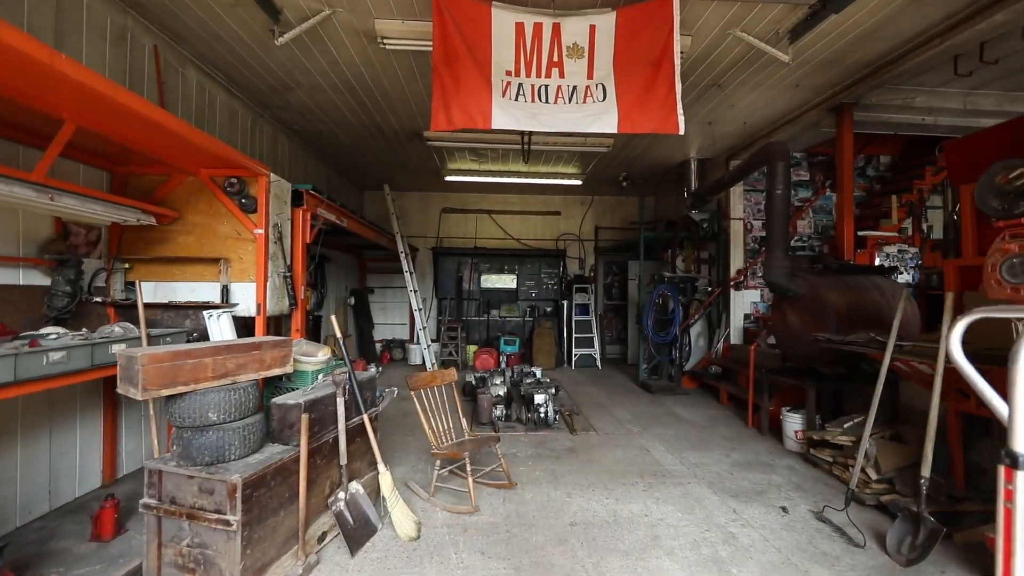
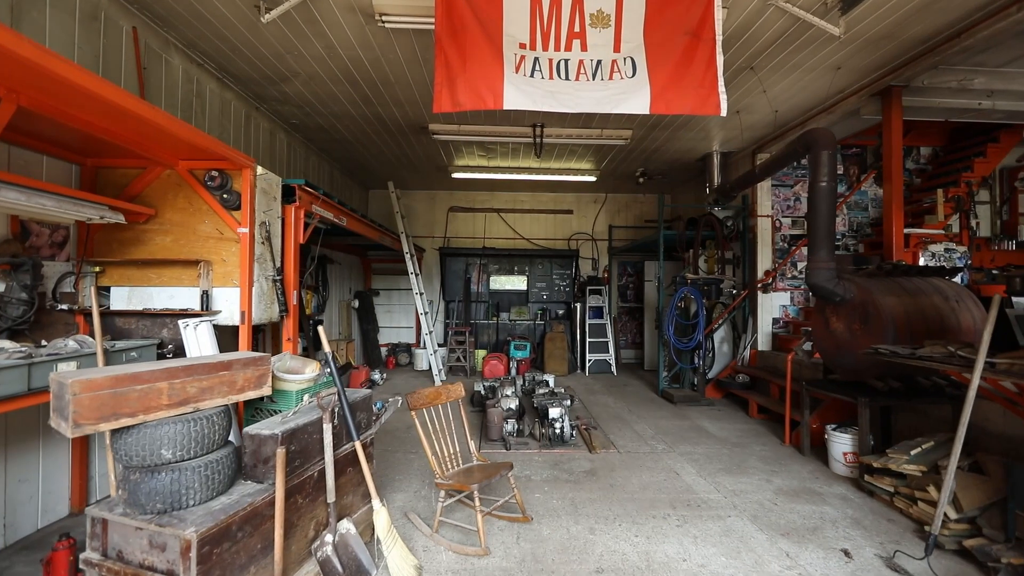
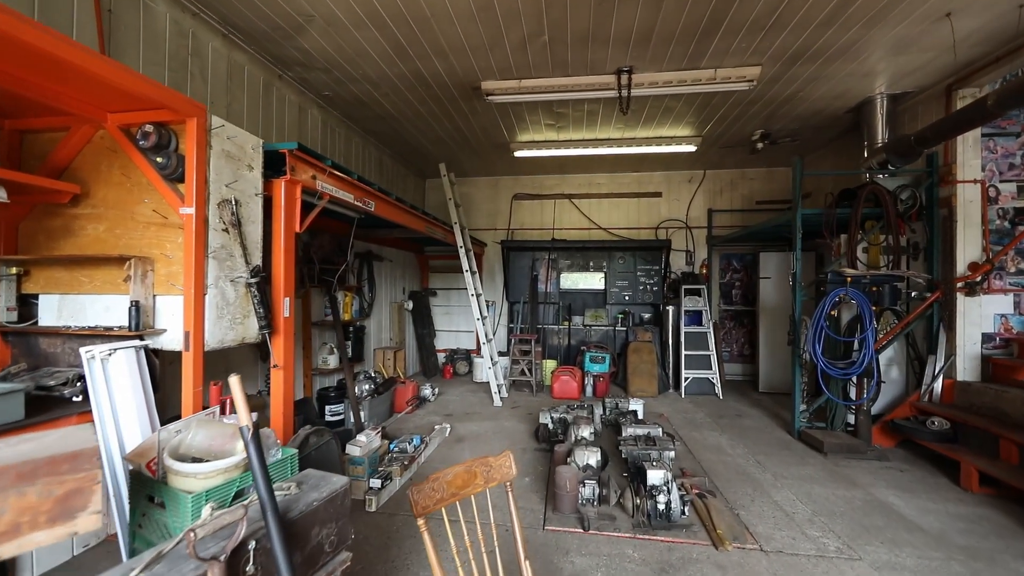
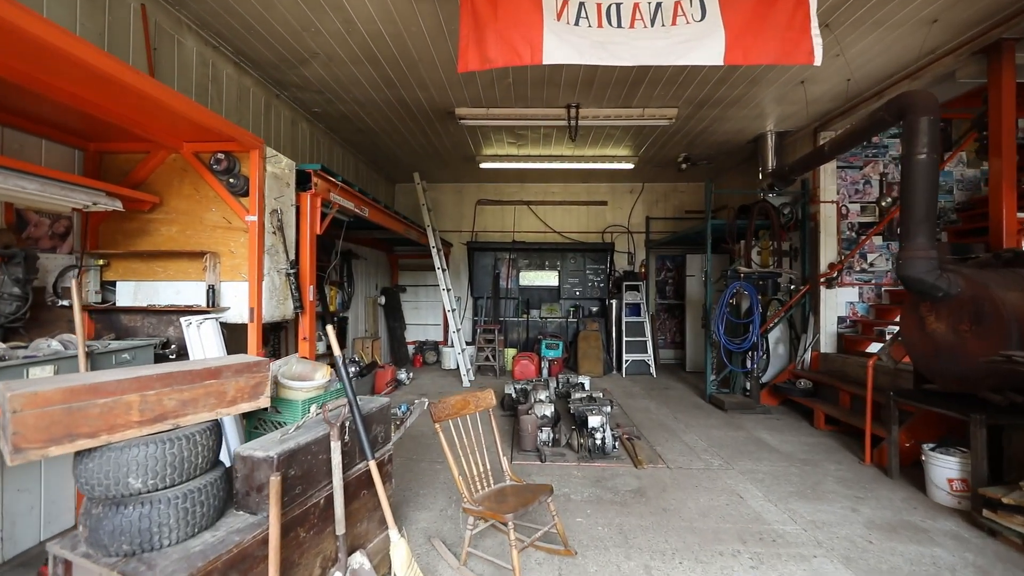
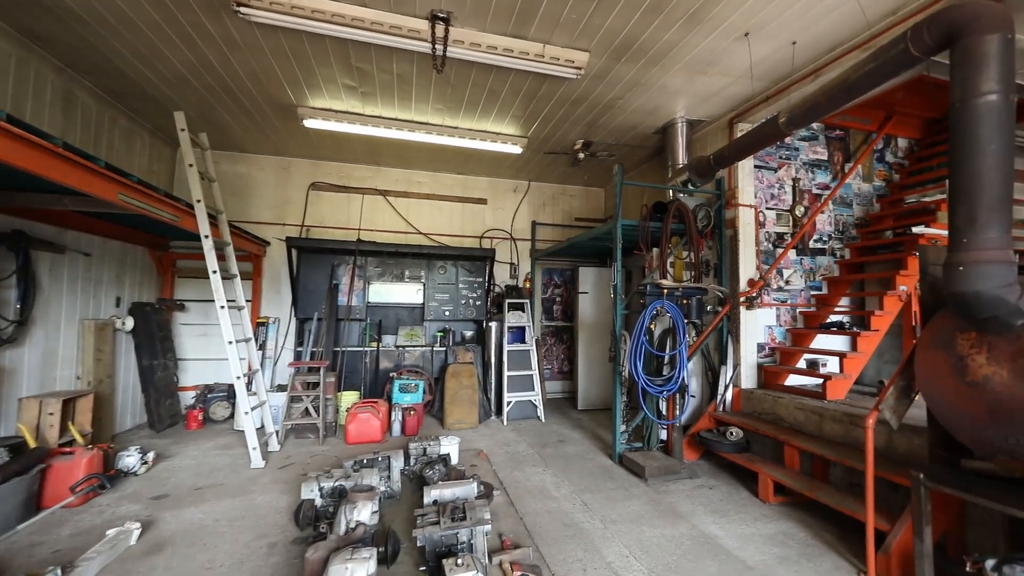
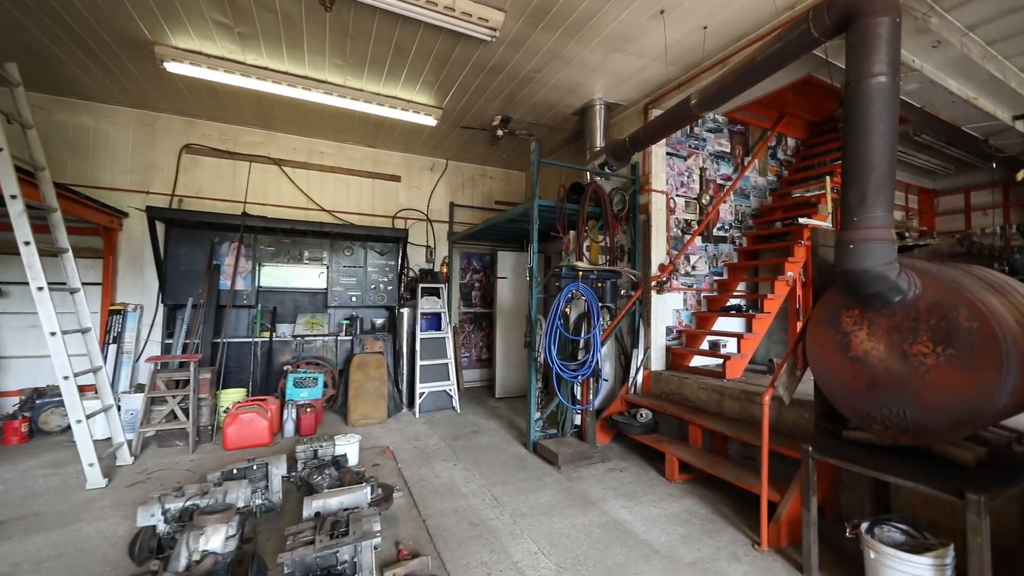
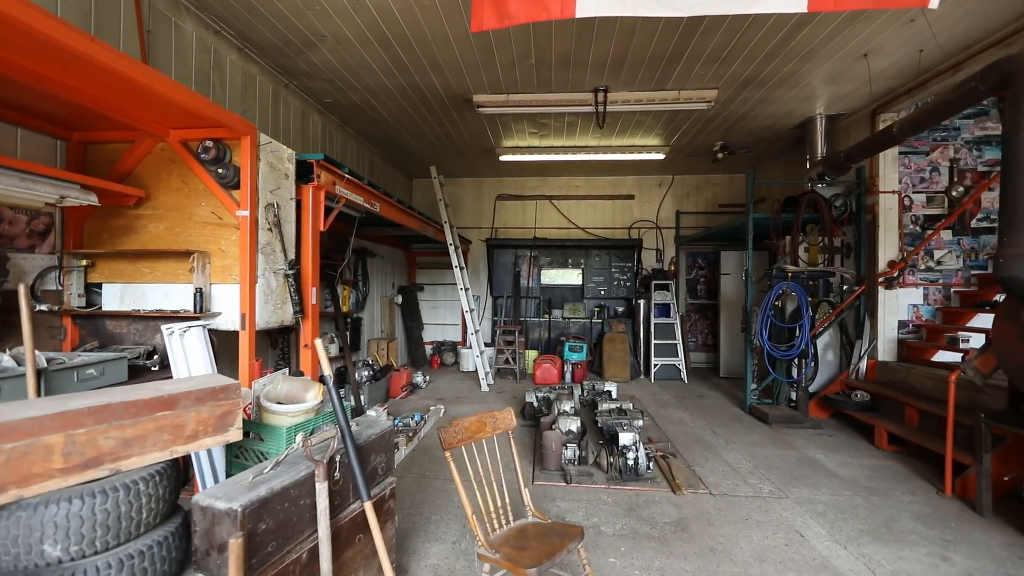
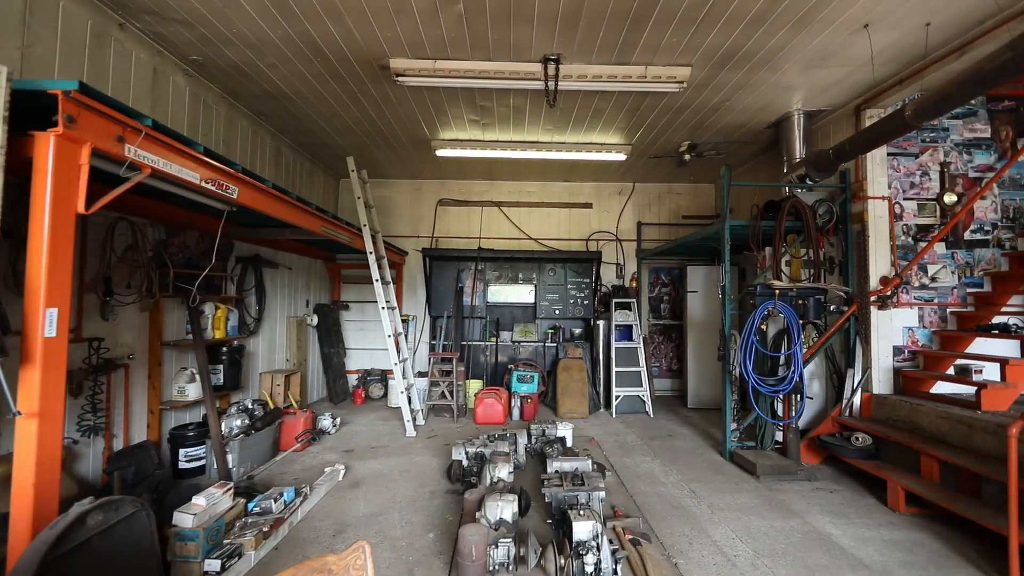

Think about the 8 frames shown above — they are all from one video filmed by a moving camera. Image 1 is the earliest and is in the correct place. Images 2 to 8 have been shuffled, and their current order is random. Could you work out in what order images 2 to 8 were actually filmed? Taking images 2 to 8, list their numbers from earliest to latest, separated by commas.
2, 4, 7, 3, 8, 5, 6
